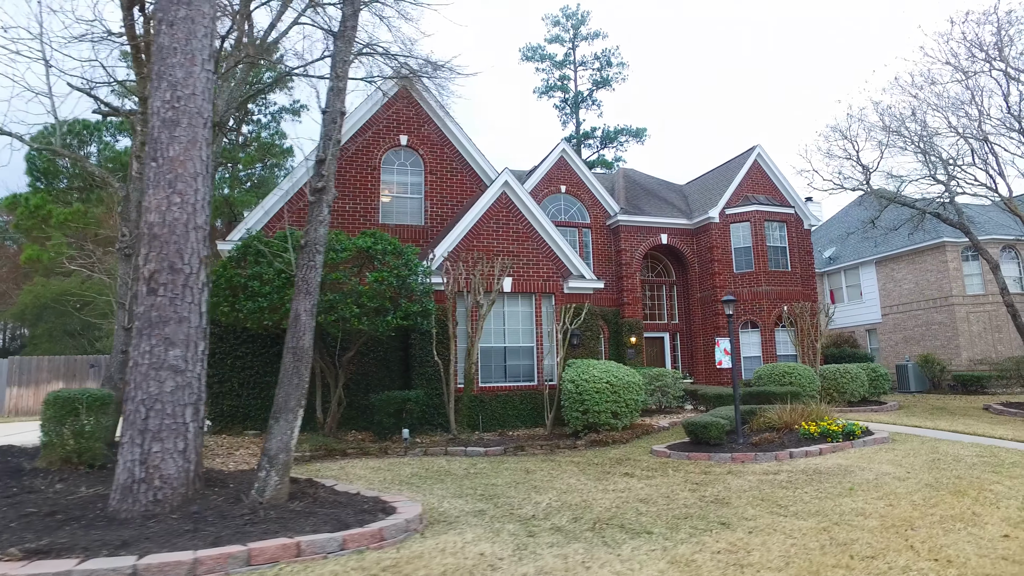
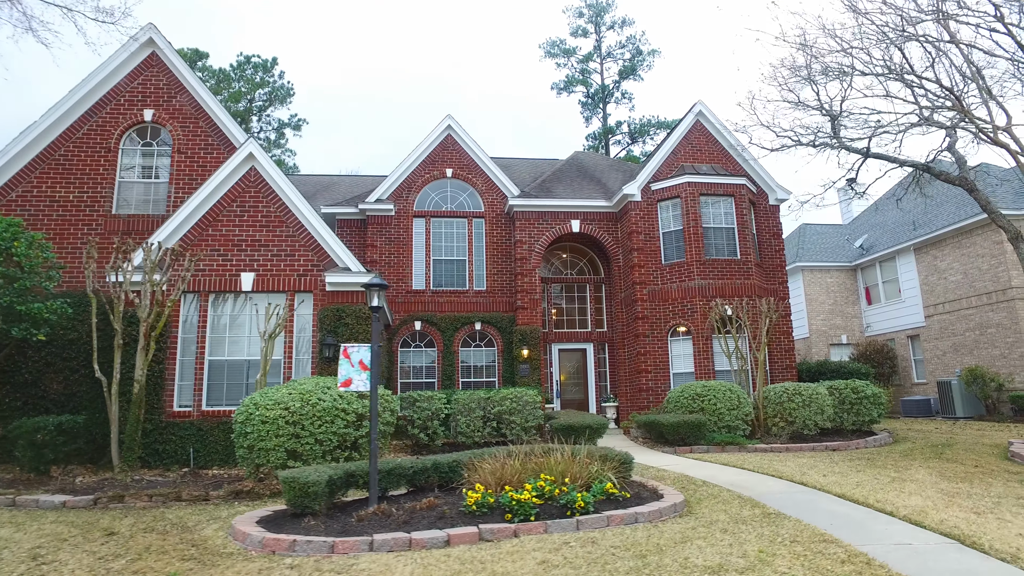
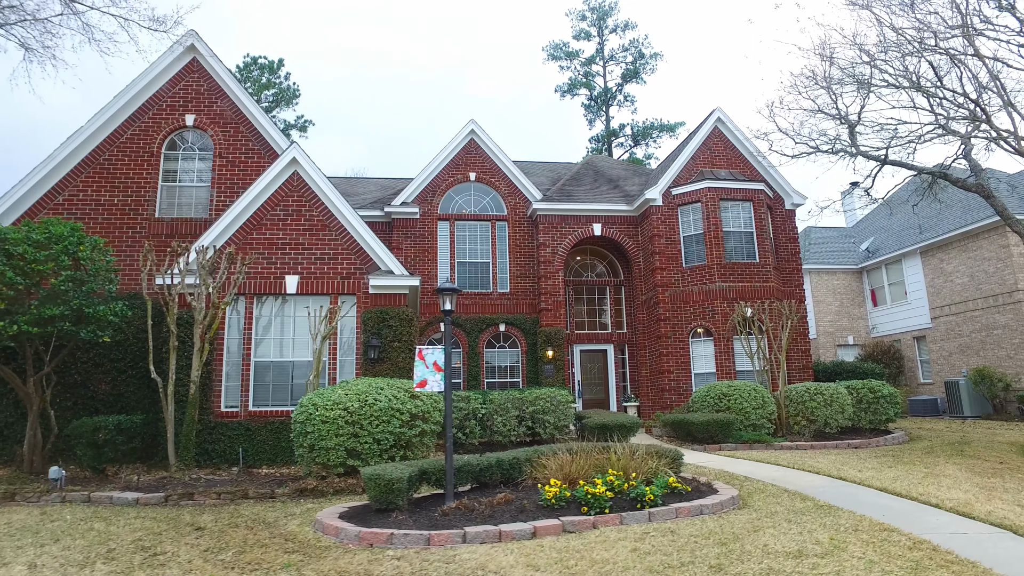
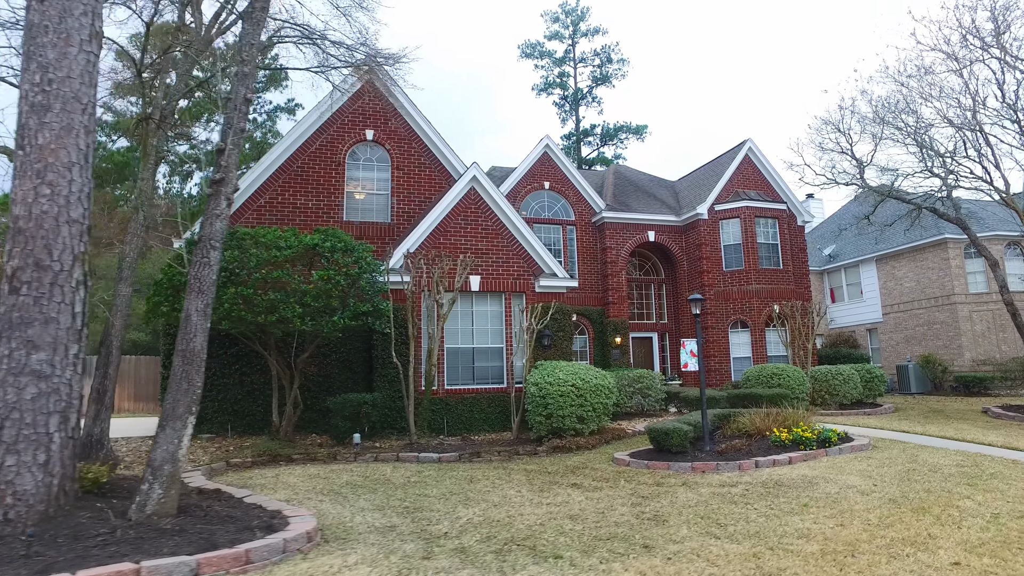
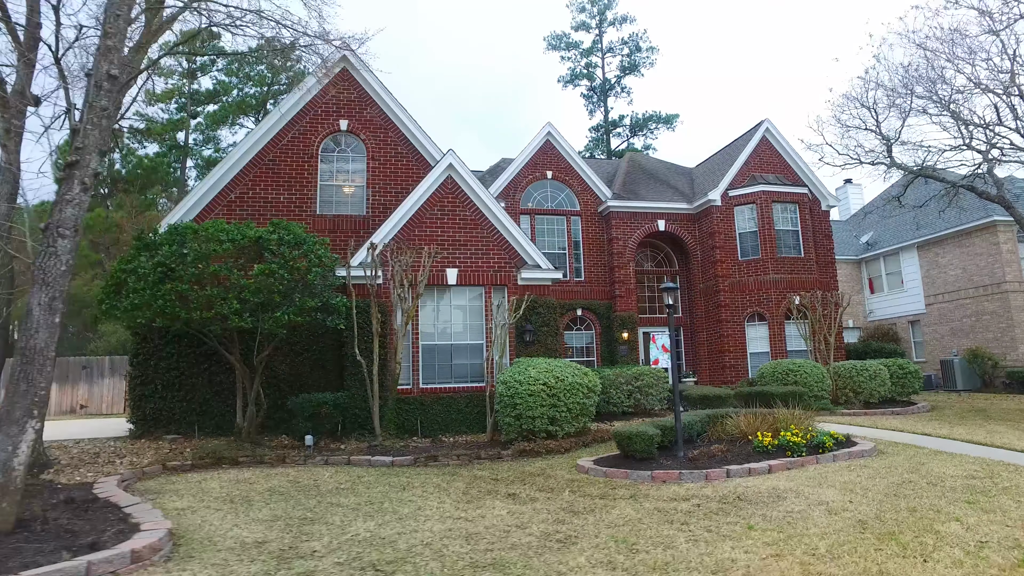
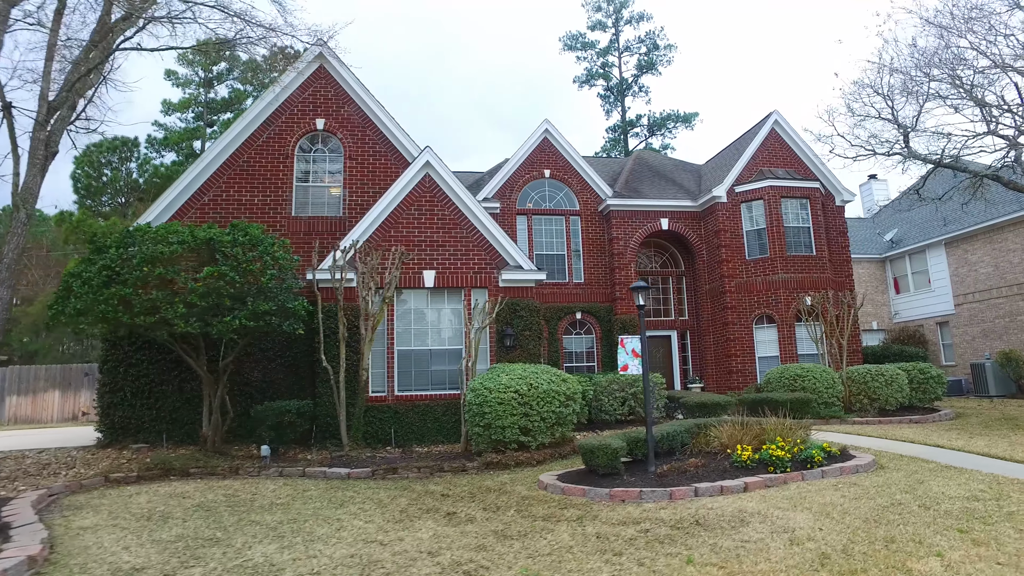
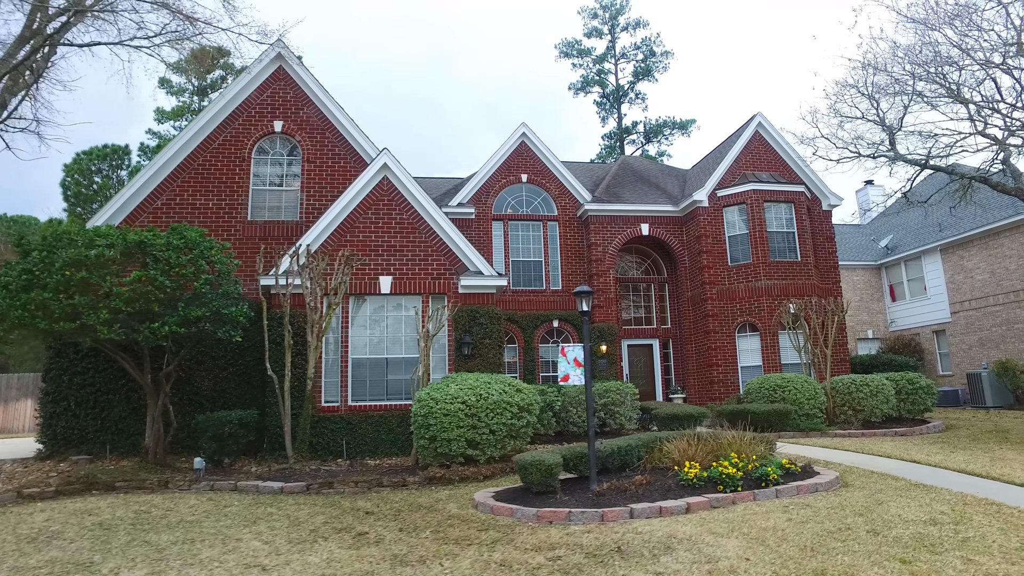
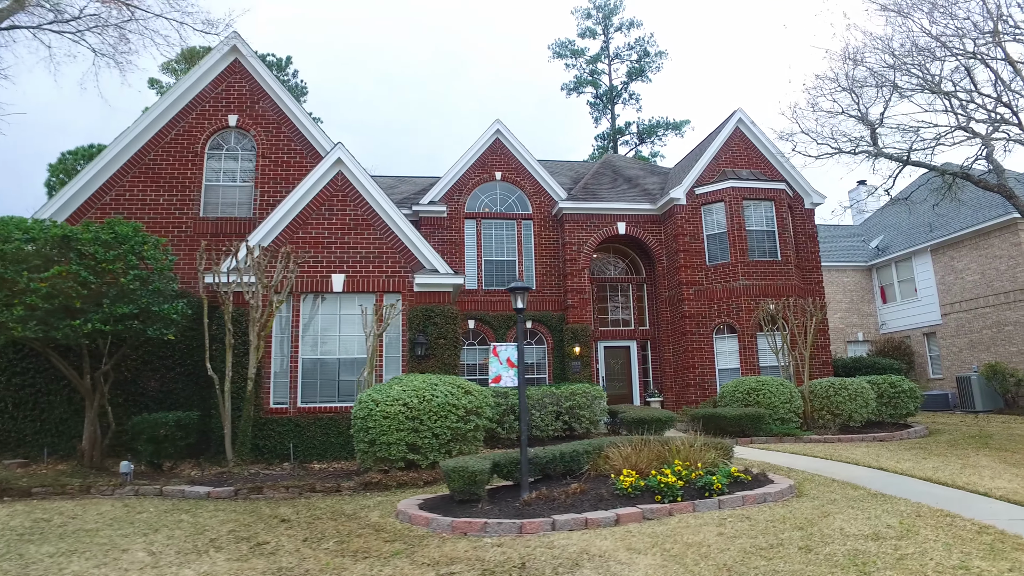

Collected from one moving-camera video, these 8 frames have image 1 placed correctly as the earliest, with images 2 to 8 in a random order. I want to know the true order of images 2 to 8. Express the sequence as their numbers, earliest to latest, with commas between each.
4, 5, 6, 7, 8, 3, 2
